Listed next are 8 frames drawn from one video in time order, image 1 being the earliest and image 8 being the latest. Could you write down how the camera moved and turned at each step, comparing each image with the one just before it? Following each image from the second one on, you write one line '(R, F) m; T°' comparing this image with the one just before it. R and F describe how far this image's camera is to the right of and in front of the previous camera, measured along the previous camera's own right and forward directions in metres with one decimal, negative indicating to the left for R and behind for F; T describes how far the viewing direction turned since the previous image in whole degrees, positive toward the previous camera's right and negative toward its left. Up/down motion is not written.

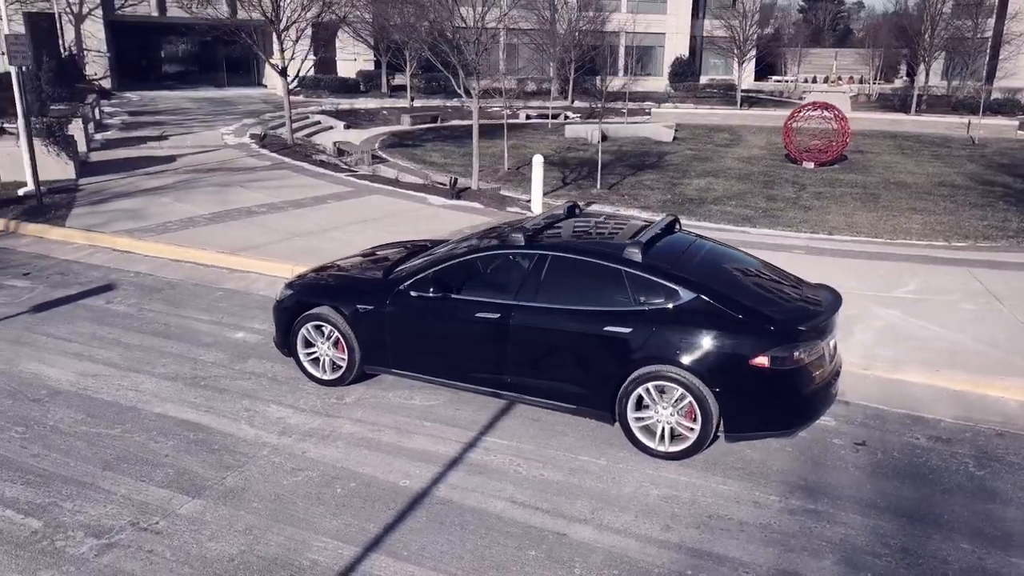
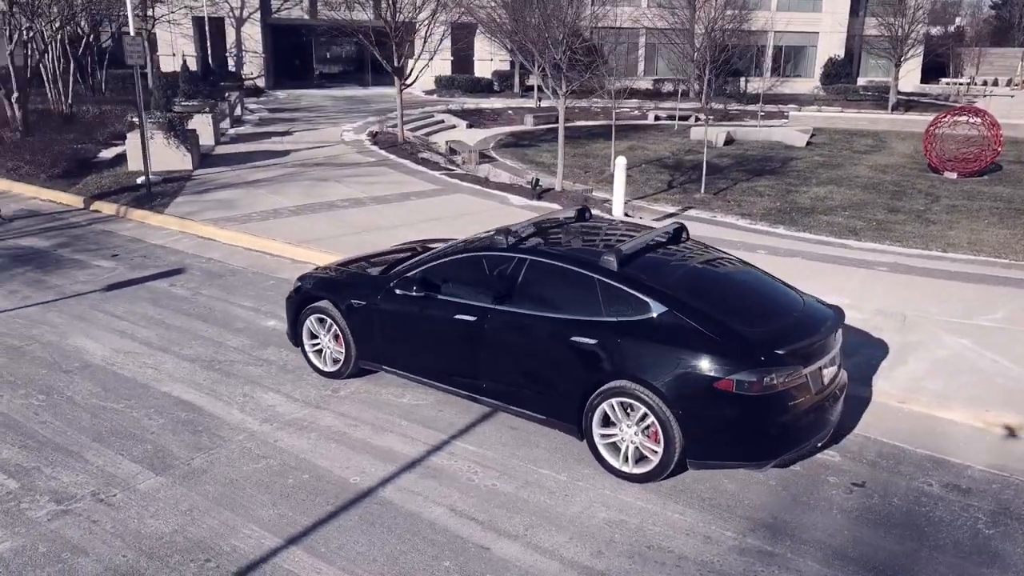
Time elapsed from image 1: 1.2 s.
(+1.2, +0.3) m; -10°
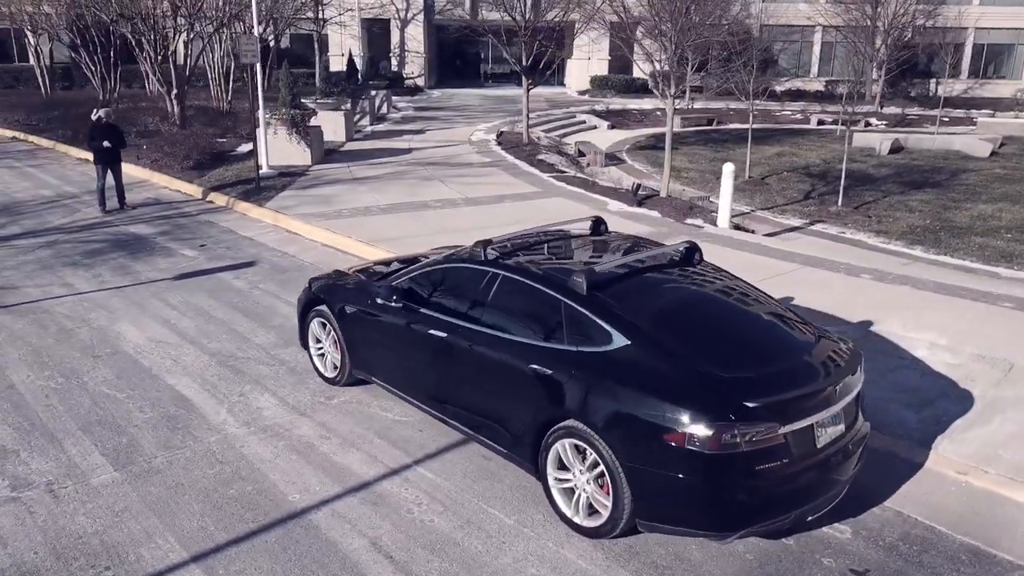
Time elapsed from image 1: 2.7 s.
(+1.3, +0.7) m; -12°
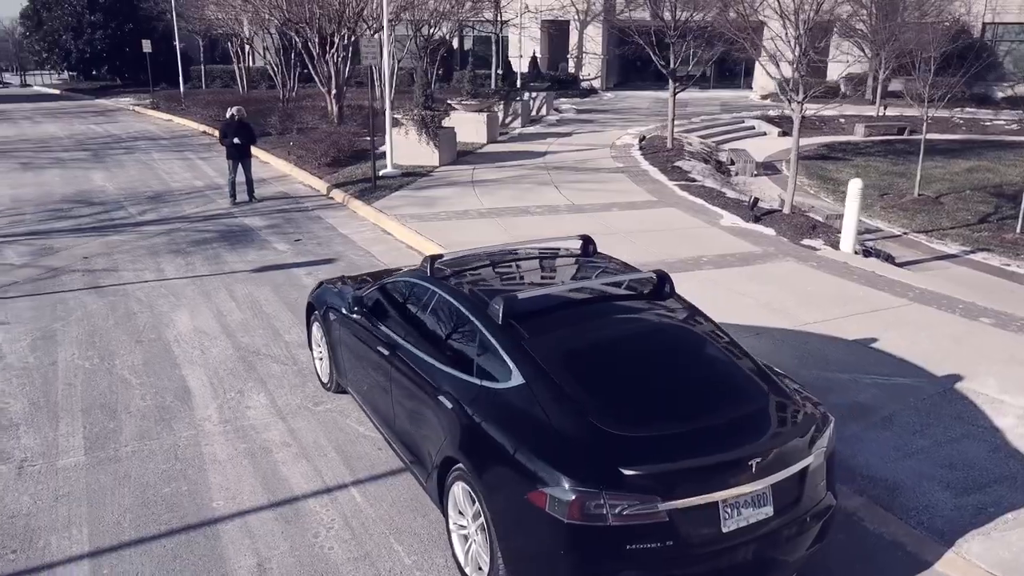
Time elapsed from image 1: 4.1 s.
(+1.5, +0.6) m; -14°
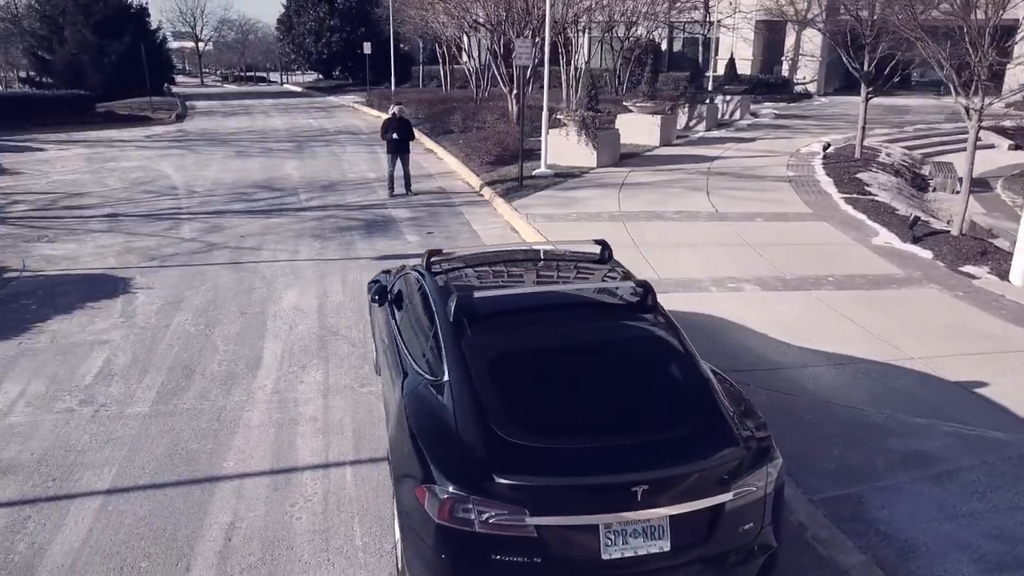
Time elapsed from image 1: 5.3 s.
(+1.4, +0.2) m; -15°
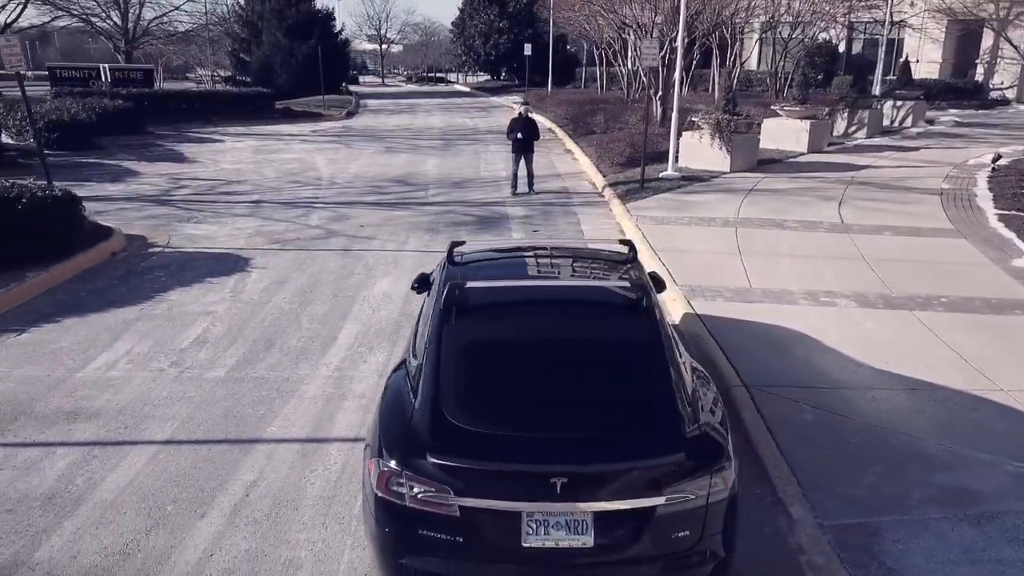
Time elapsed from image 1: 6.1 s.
(+1.0, 0.0) m; -12°
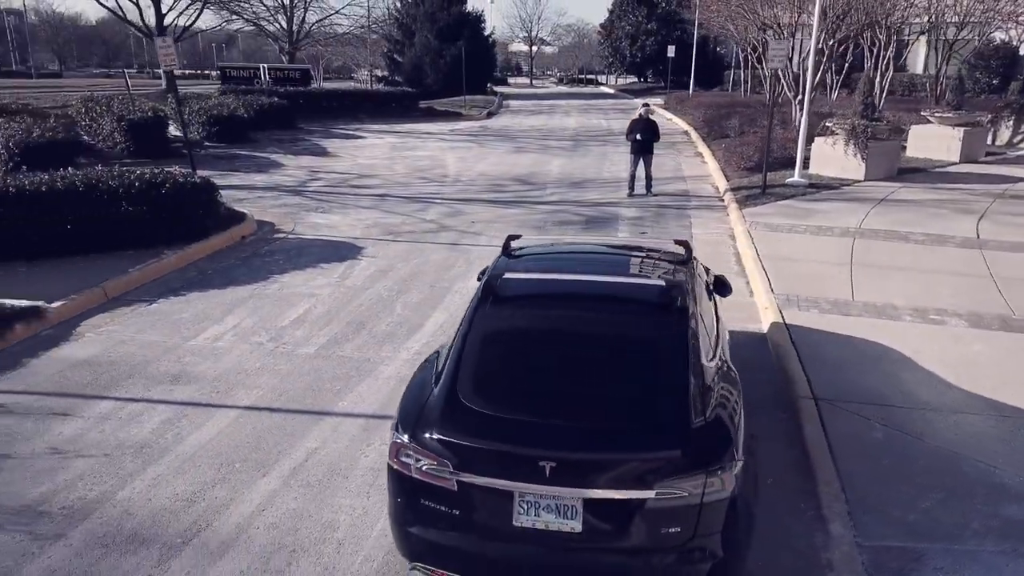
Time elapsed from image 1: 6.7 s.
(+0.6, -0.1) m; -10°
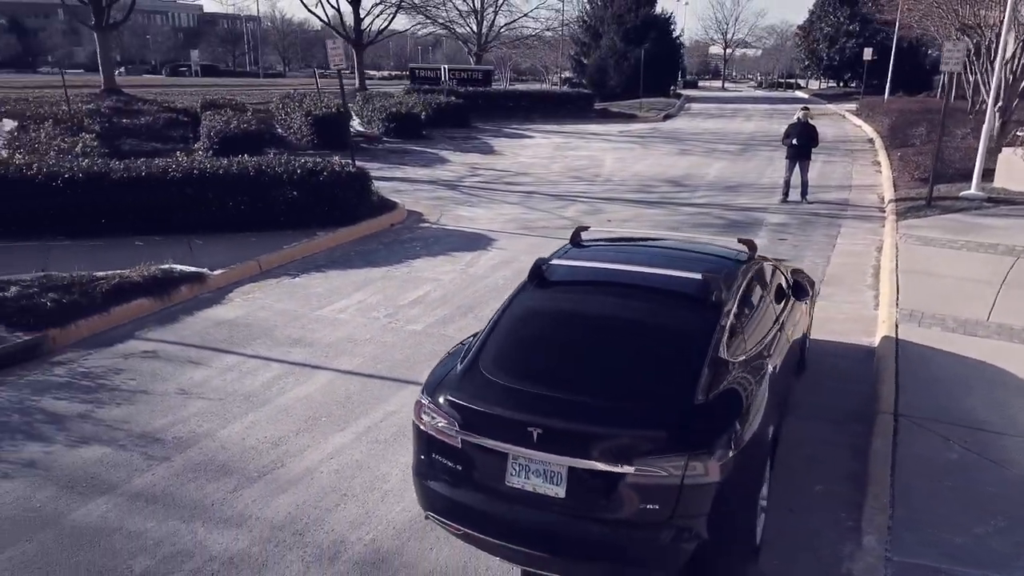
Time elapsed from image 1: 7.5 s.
(+0.9, -0.2) m; -13°
